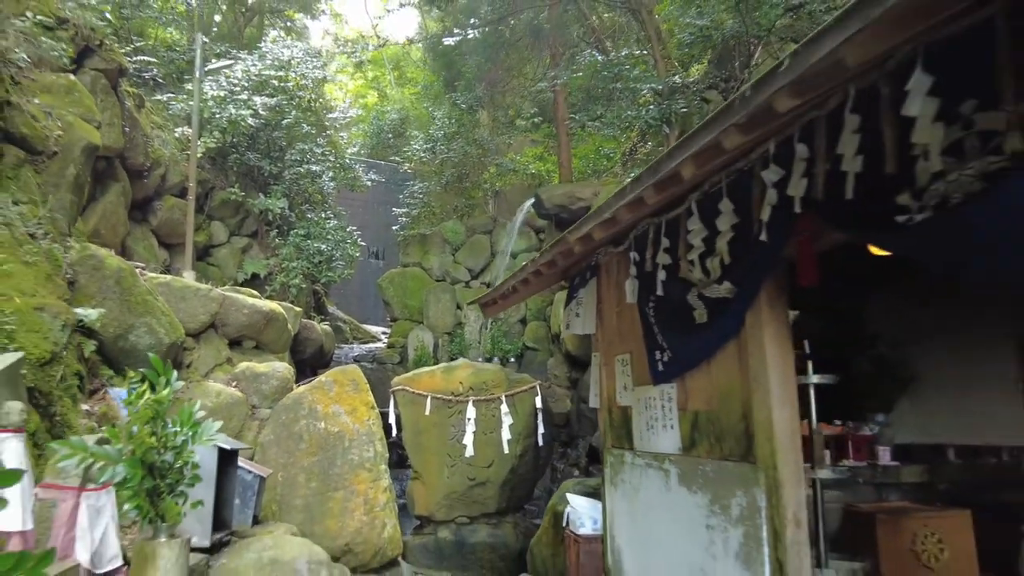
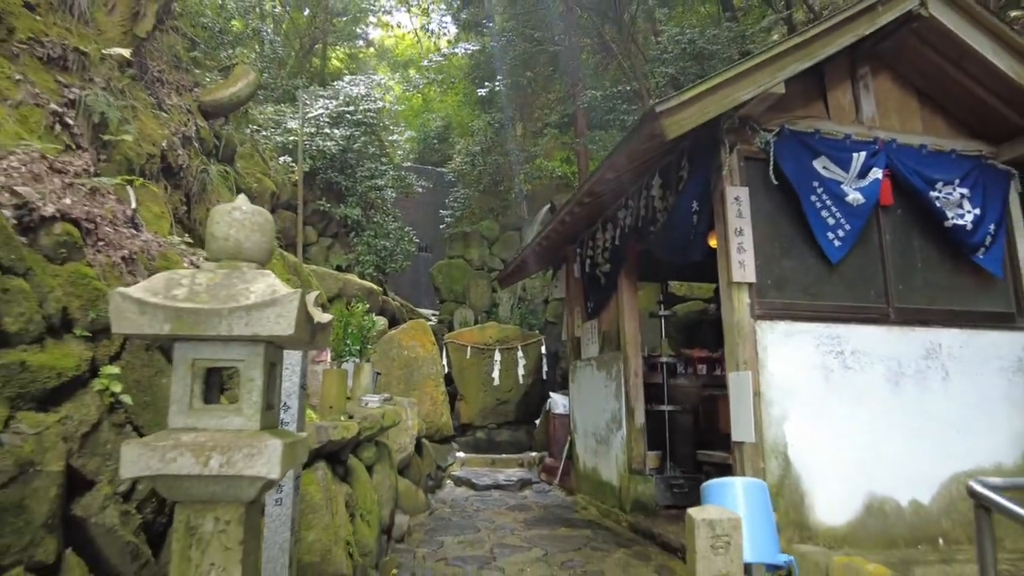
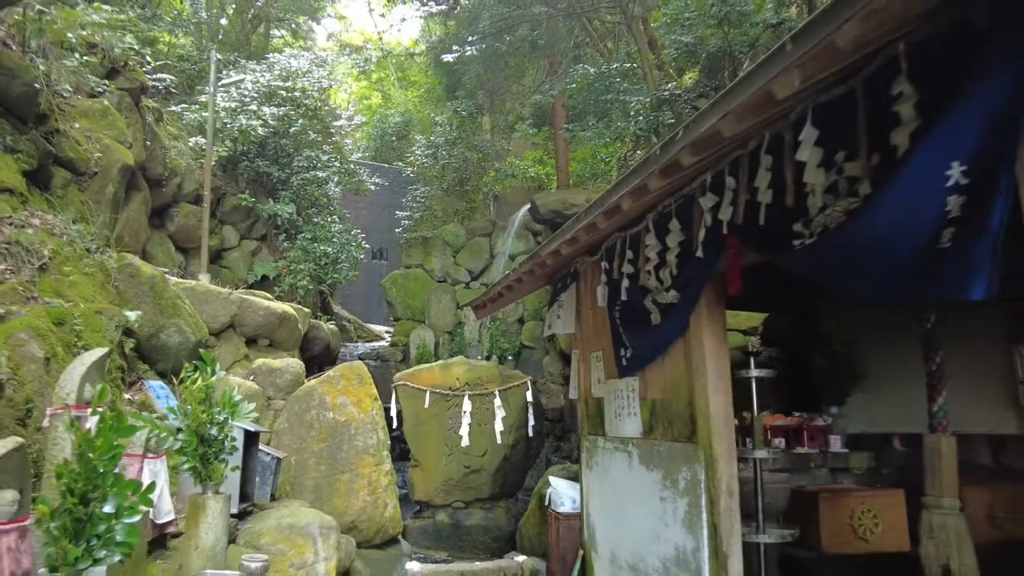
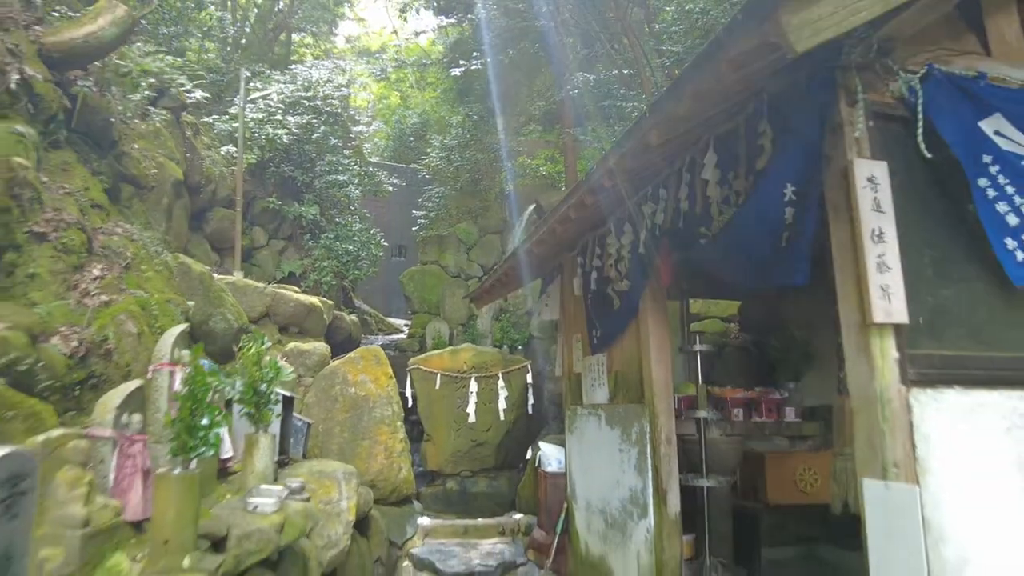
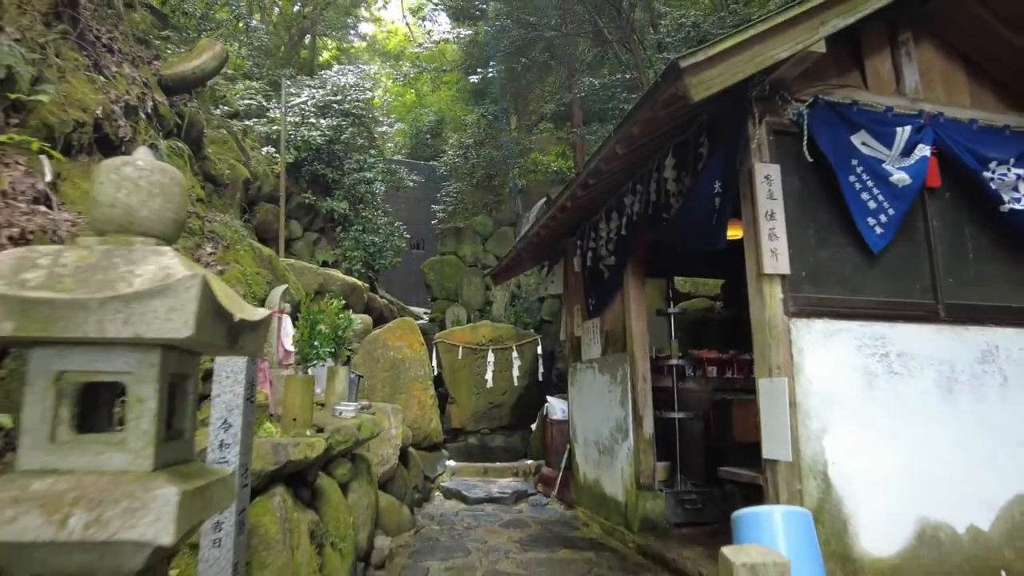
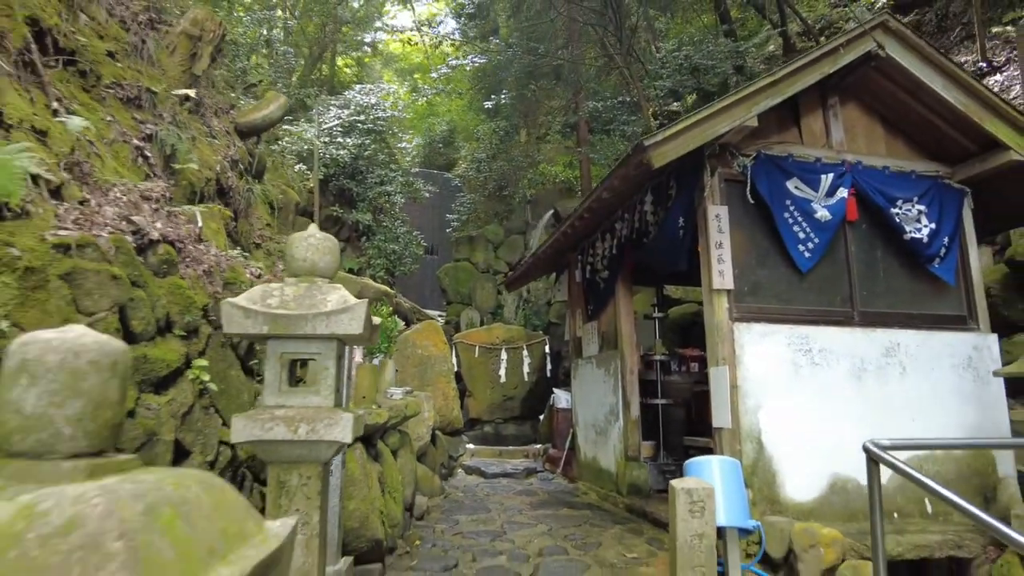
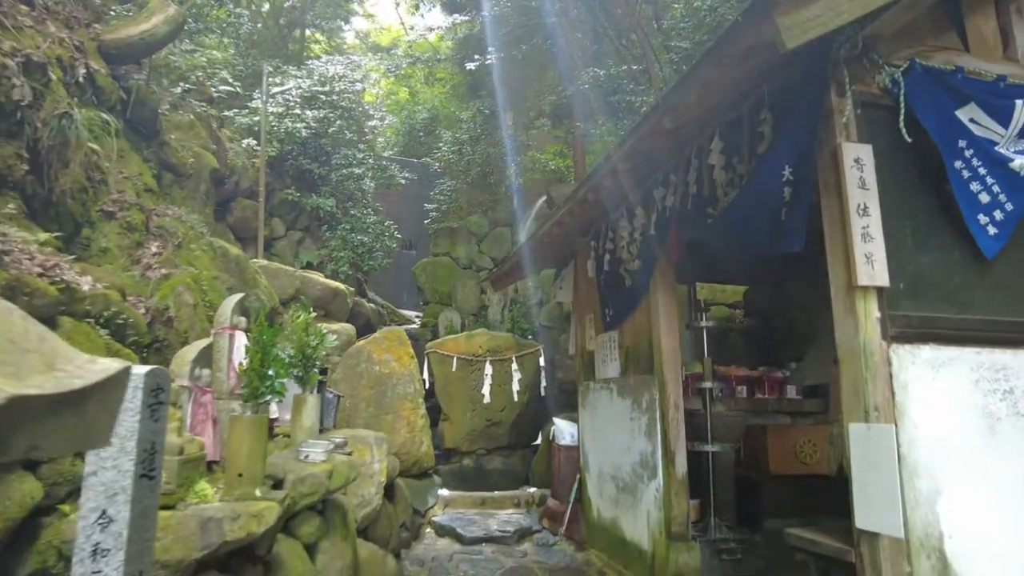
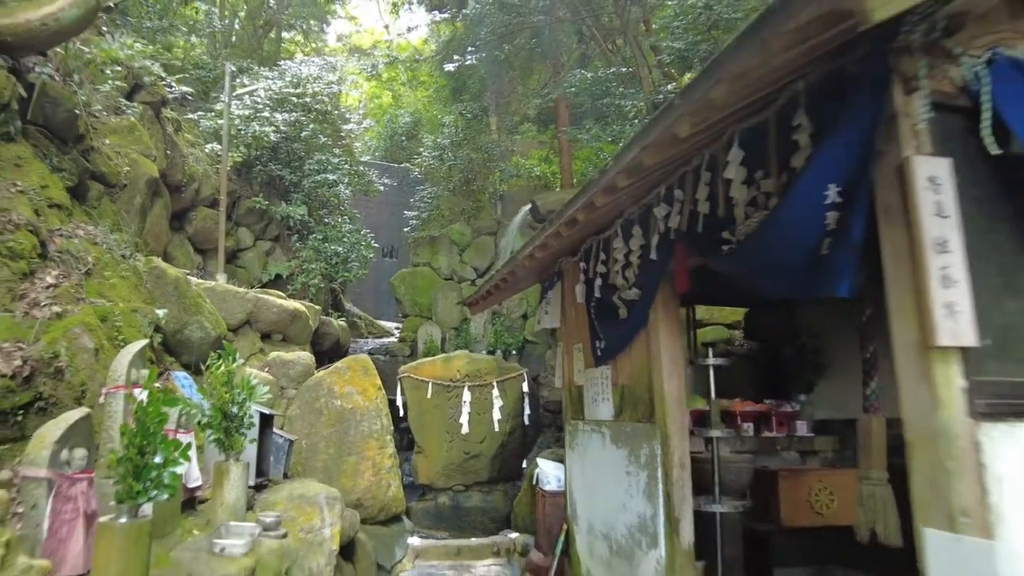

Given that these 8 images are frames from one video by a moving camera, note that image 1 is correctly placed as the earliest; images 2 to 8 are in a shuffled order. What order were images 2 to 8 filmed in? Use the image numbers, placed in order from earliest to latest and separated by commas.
3, 8, 4, 7, 5, 2, 6
